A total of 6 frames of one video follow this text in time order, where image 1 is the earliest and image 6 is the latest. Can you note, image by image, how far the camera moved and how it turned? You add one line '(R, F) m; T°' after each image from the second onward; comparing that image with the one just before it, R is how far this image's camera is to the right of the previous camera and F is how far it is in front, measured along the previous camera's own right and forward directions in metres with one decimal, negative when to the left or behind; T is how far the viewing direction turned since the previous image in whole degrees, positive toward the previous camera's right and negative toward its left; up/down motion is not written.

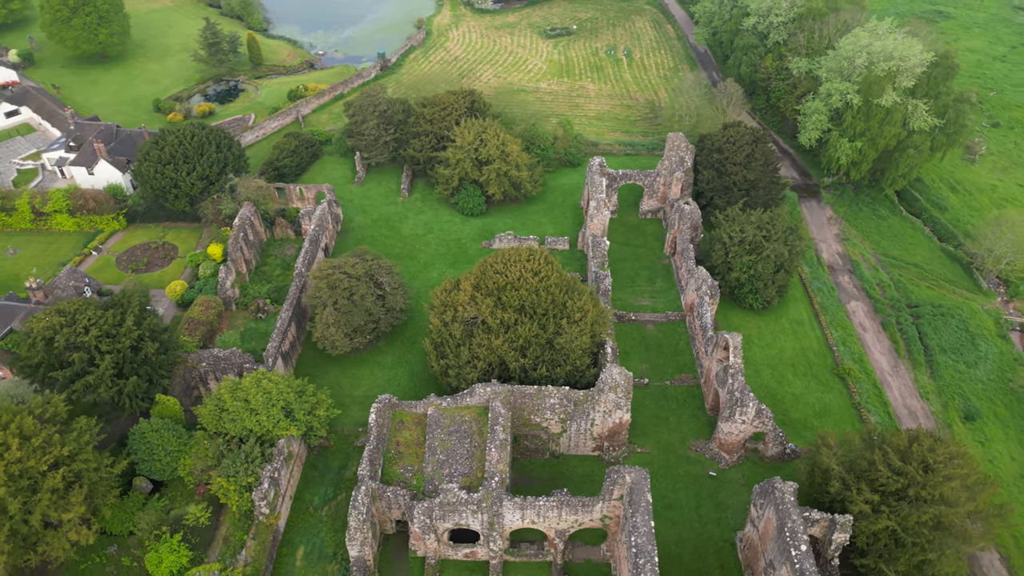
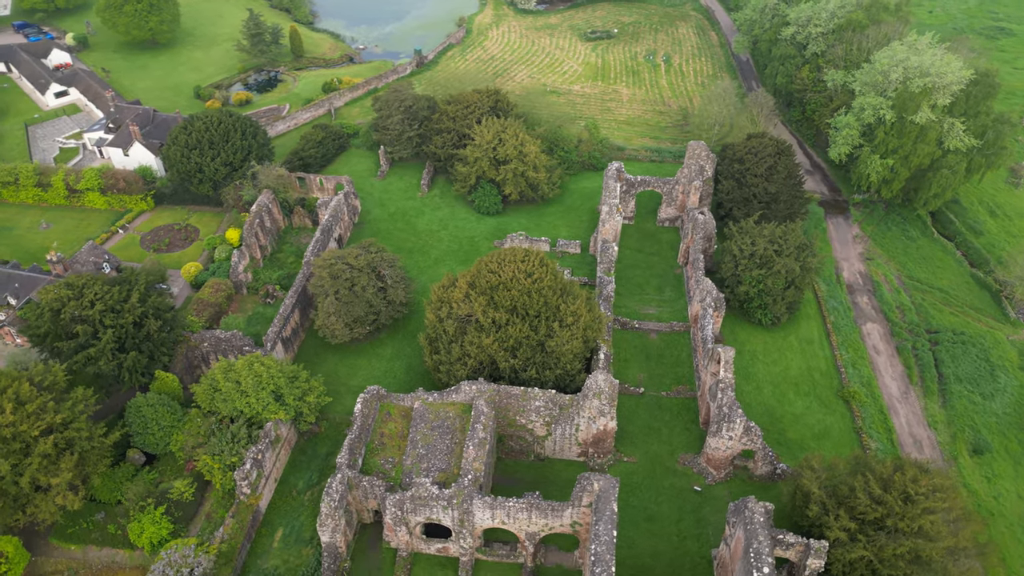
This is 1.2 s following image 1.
(+2.7, +0.1) m; -4°
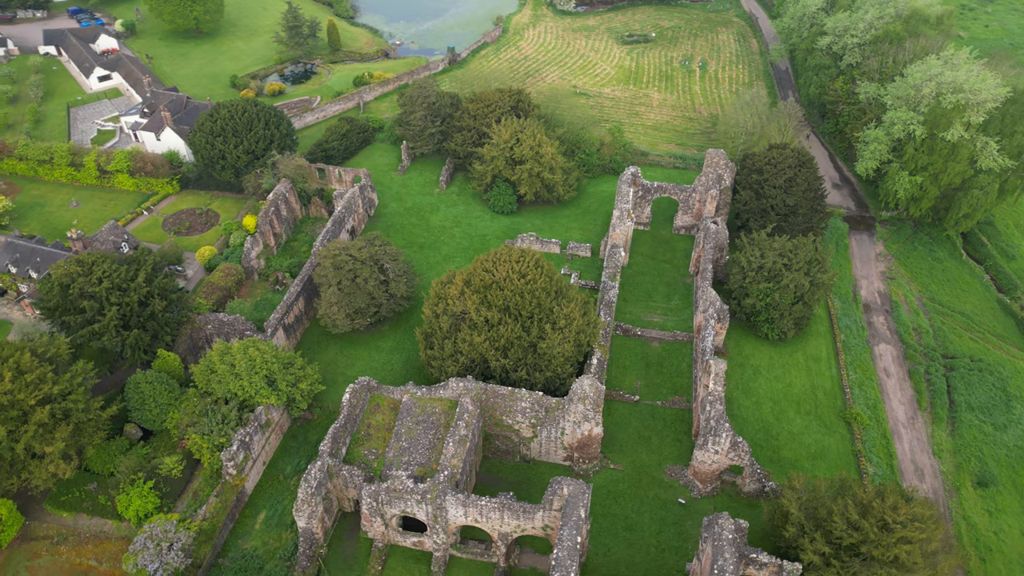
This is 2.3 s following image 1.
(+2.5, +0.1) m; -4°
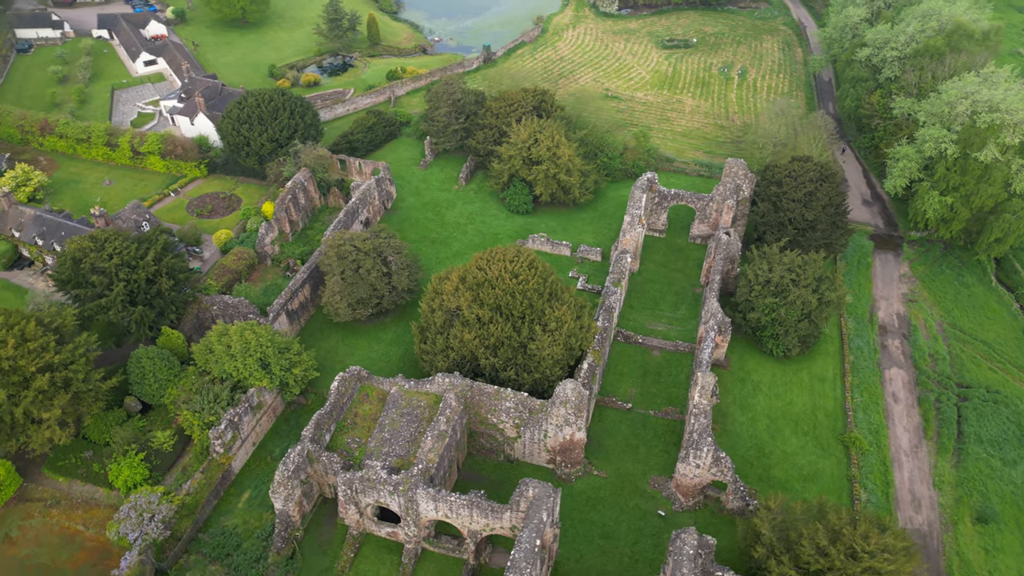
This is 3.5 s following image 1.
(+2.7, +0.1) m; -4°
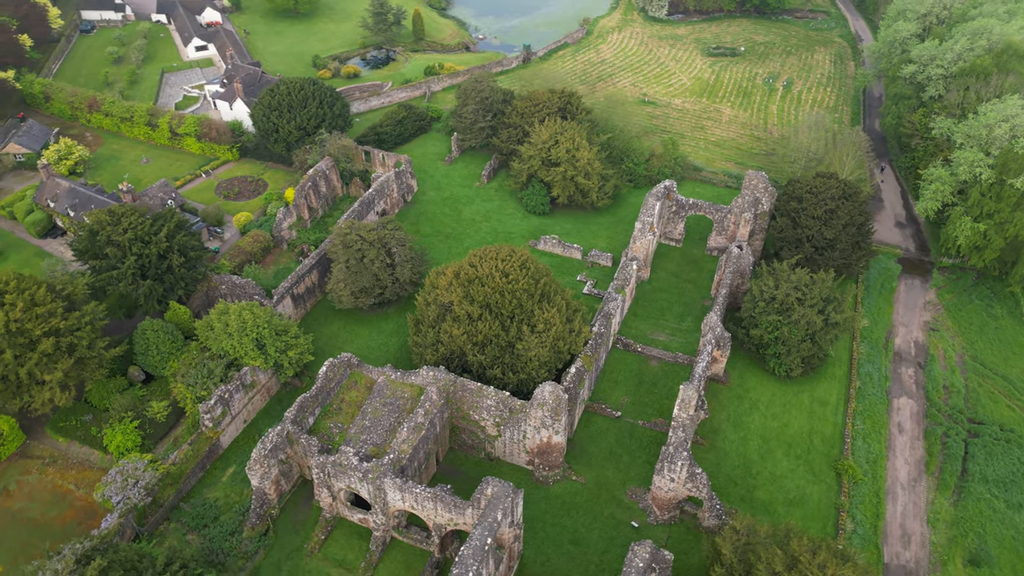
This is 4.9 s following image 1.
(+3.2, +0.1) m; -4°
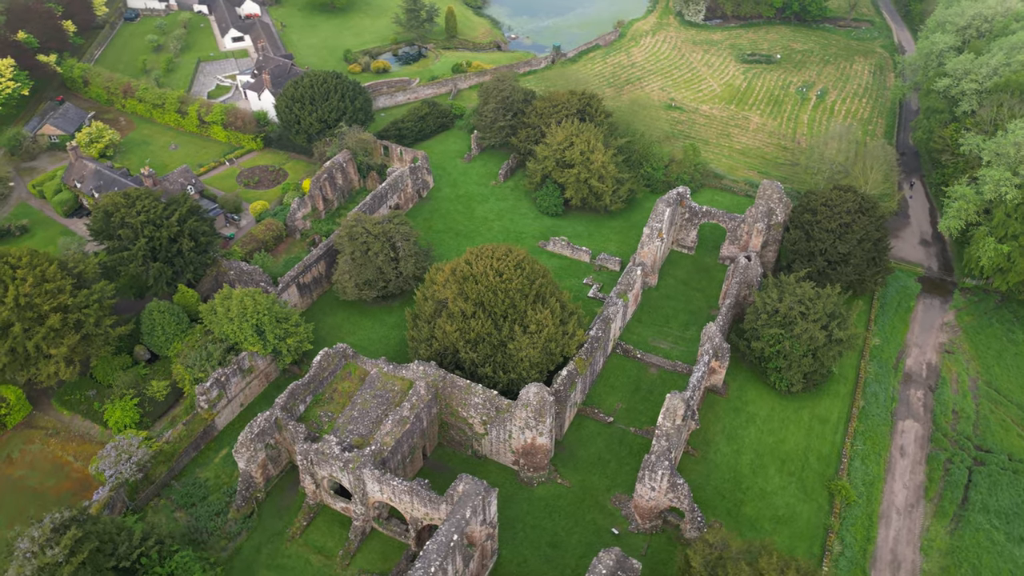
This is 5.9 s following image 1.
(+2.3, 0.0) m; -3°
